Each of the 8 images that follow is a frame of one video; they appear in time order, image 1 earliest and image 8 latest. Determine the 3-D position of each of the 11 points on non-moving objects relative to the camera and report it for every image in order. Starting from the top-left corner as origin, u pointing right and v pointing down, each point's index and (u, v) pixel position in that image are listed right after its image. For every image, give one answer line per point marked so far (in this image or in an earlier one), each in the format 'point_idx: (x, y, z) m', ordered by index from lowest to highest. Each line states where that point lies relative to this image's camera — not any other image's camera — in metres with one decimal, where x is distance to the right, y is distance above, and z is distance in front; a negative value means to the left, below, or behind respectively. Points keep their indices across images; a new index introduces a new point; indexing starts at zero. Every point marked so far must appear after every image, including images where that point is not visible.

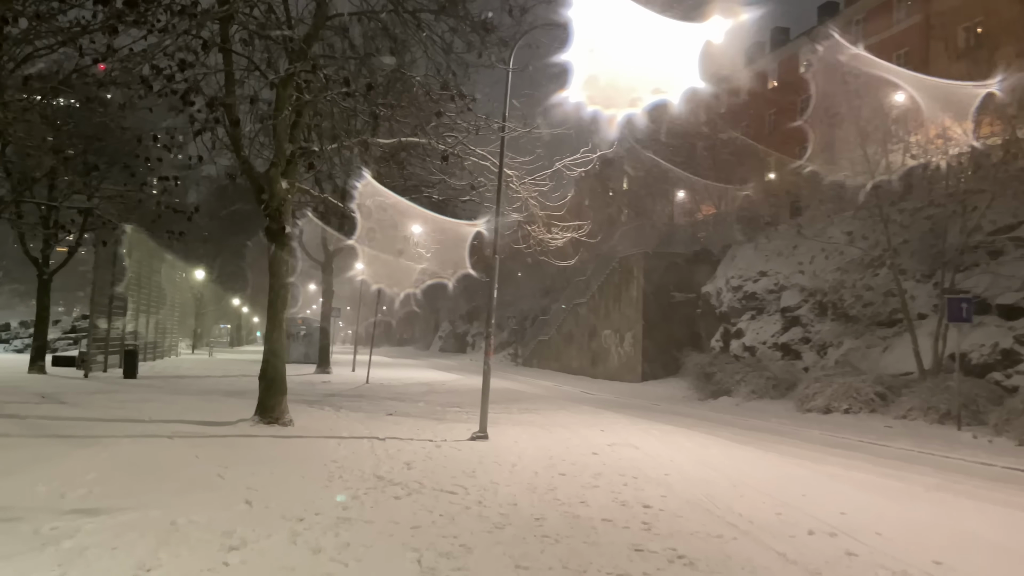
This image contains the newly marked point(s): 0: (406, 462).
0: (-1.0, -1.7, +7.7) m
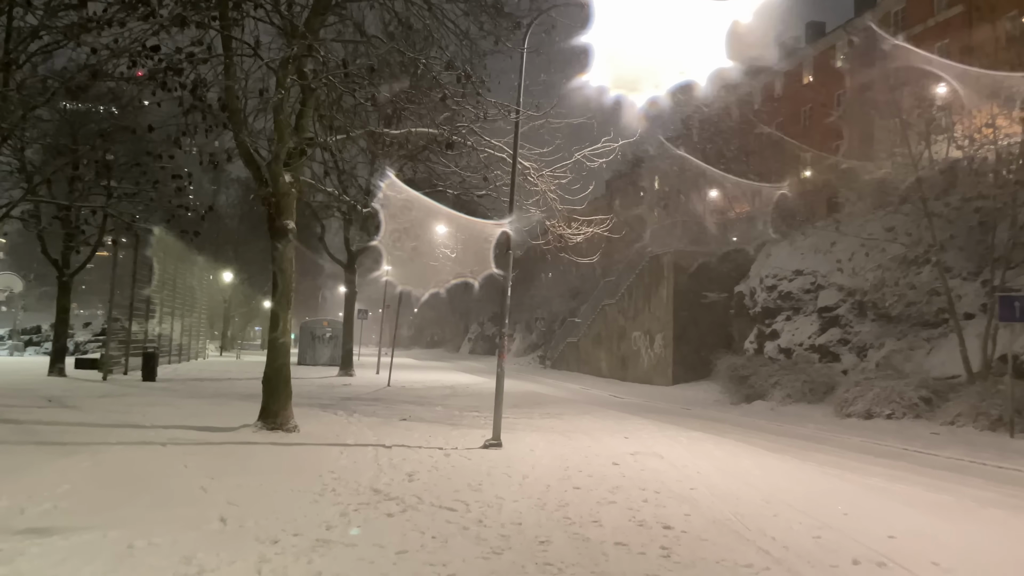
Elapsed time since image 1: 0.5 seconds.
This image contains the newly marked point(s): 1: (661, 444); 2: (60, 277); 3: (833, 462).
0: (-0.9, -1.6, +7.1) m
1: (+1.8, -1.9, +9.8) m
2: (-10.7, +0.3, +19.2) m
3: (+4.0, -2.2, +10.2) m
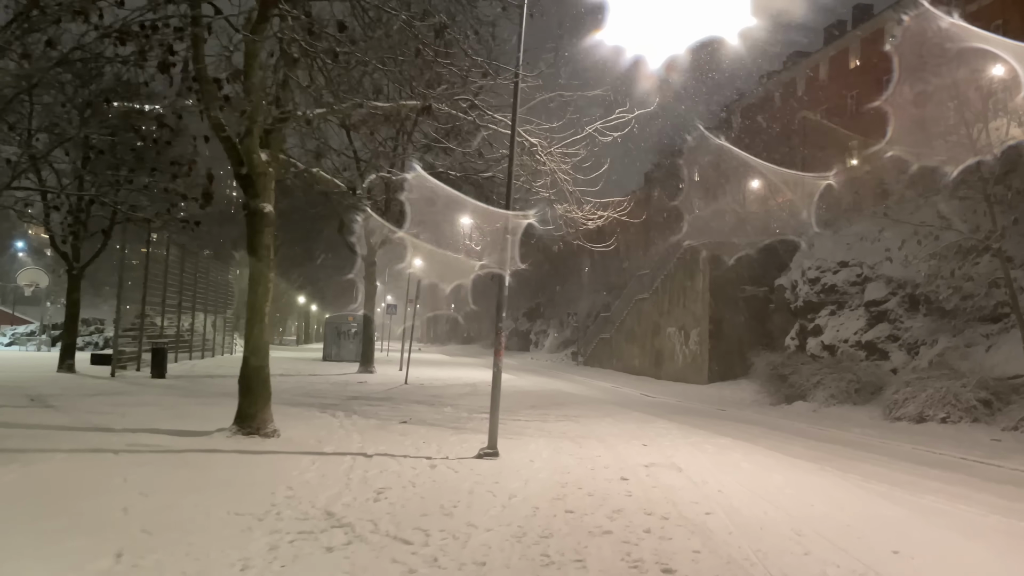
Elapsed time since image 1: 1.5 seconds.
0: (-1.0, -1.5, +6.2) m
1: (+1.8, -1.8, +8.7) m
2: (-10.2, +0.4, +18.7) m
3: (+4.1, -2.1, +9.0) m
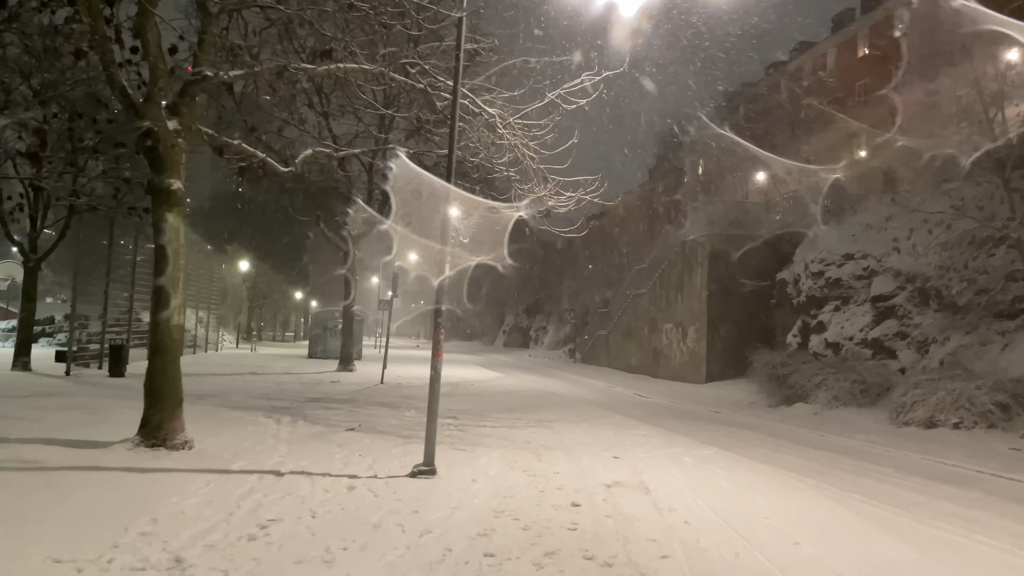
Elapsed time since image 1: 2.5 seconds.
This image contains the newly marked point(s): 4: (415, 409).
0: (-1.5, -1.5, +5.0) m
1: (+1.3, -1.7, +7.5) m
2: (-10.6, +0.5, +17.7) m
3: (+3.6, -2.0, +7.8) m
4: (-1.5, -1.9, +12.3) m
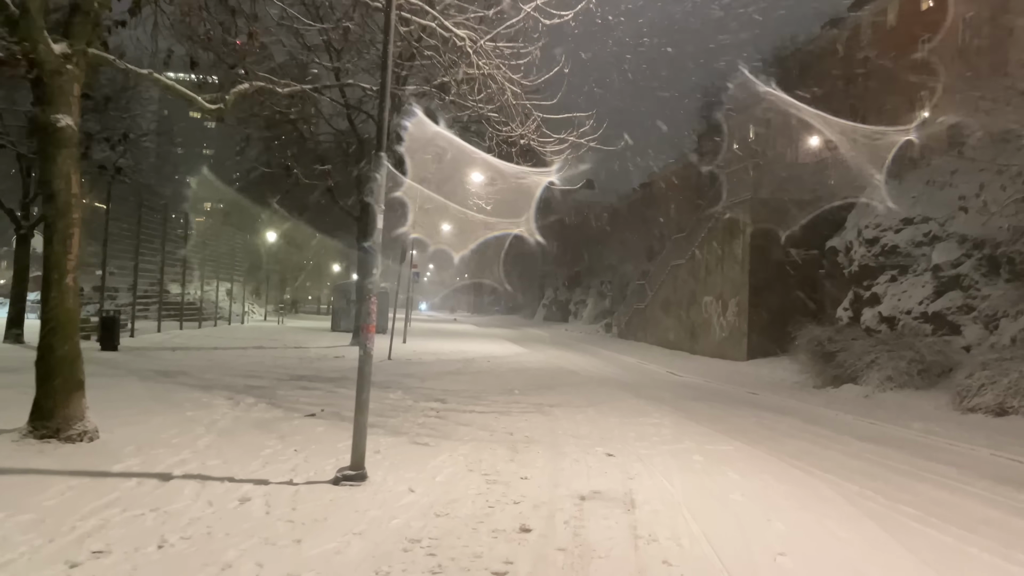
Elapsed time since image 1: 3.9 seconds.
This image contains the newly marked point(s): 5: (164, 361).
0: (-2.0, -1.2, +3.7) m
1: (+1.0, -1.4, +6.0) m
2: (-10.2, +1.2, +16.8) m
3: (+3.3, -1.7, +6.2) m
4: (-1.5, -1.4, +11.0) m
5: (-6.2, -1.3, +14.4) m
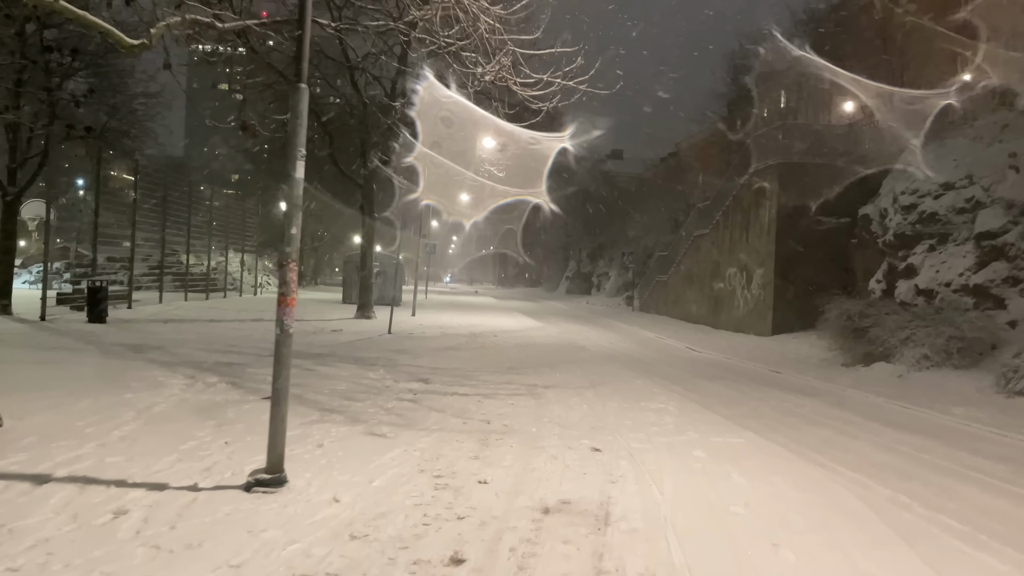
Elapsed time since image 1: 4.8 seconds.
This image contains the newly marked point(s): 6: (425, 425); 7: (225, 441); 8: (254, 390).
0: (-2.3, -1.1, +2.8) m
1: (+0.8, -1.2, +5.0) m
2: (-10.1, +1.8, +16.1) m
3: (+3.1, -1.5, +5.1) m
4: (-1.5, -1.0, +10.1) m
5: (-6.1, -0.8, +13.6) m
6: (-0.7, -1.1, +6.5) m
7: (-2.0, -1.1, +5.6) m
8: (-2.5, -1.0, +8.1) m
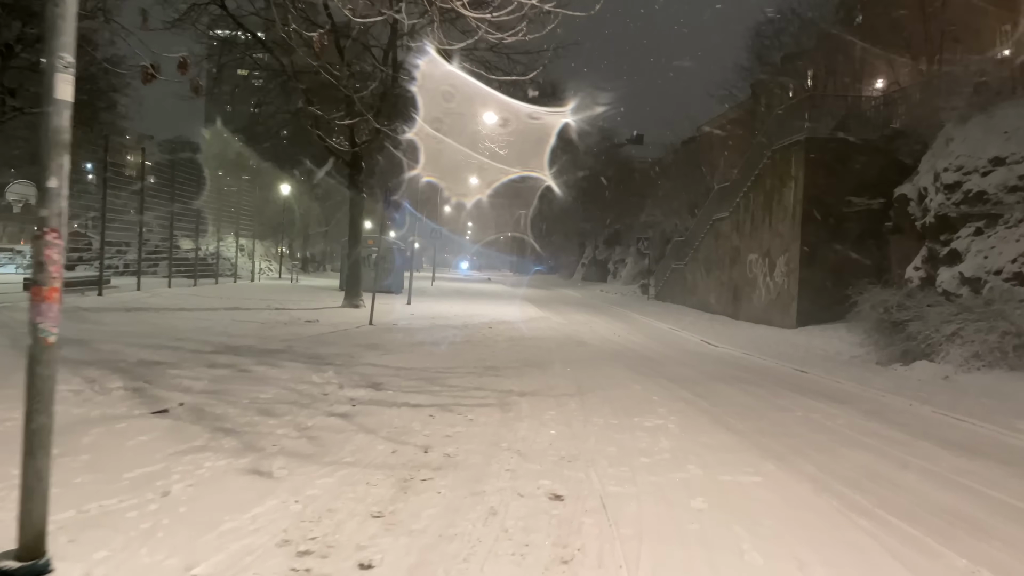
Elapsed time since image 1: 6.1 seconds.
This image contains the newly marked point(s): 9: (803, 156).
0: (-2.8, -1.1, +1.3) m
1: (+0.4, -1.1, +3.4) m
2: (-10.2, +2.1, +14.7) m
3: (+2.7, -1.4, +3.4) m
4: (-1.8, -0.9, +8.6) m
5: (-6.3, -0.6, +12.2) m
6: (-1.0, -1.0, +4.9) m
7: (-2.4, -1.0, +4.1) m
8: (-2.9, -0.9, +6.6) m
9: (+6.7, +3.0, +18.6) m
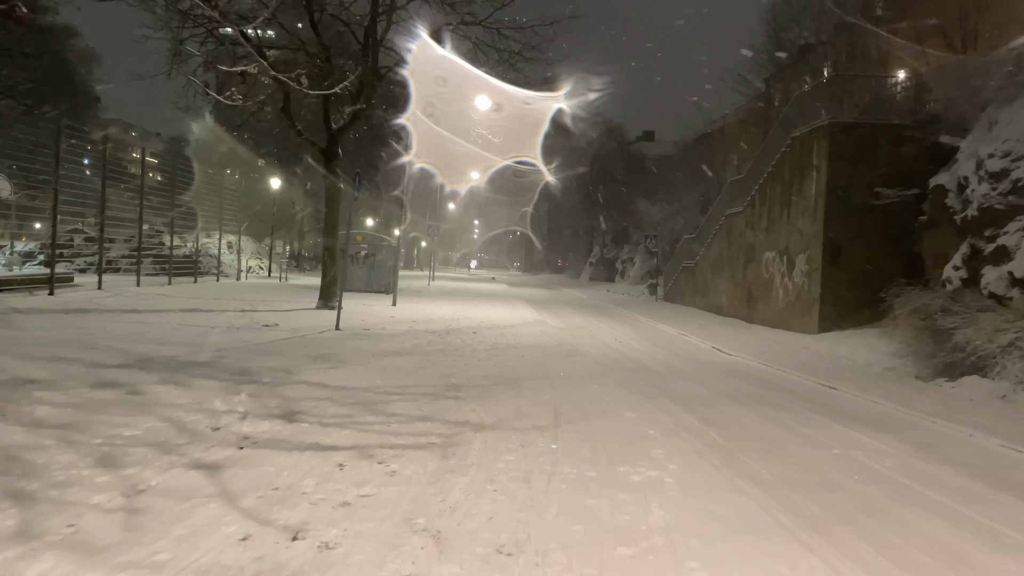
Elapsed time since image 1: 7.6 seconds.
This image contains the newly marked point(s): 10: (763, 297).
0: (-3.2, -1.1, -0.4) m
1: (0.0, -1.1, +1.7) m
2: (-10.4, +2.1, +13.2) m
3: (+2.3, -1.4, +1.7) m
4: (-2.1, -0.9, +6.9) m
5: (-6.6, -0.6, +10.5) m
6: (-1.4, -1.0, +3.2) m
7: (-2.8, -1.0, +2.4) m
8: (-3.2, -0.9, +4.9) m
9: (+6.5, +3.0, +16.8) m
10: (+6.1, -0.2, +19.8) m
